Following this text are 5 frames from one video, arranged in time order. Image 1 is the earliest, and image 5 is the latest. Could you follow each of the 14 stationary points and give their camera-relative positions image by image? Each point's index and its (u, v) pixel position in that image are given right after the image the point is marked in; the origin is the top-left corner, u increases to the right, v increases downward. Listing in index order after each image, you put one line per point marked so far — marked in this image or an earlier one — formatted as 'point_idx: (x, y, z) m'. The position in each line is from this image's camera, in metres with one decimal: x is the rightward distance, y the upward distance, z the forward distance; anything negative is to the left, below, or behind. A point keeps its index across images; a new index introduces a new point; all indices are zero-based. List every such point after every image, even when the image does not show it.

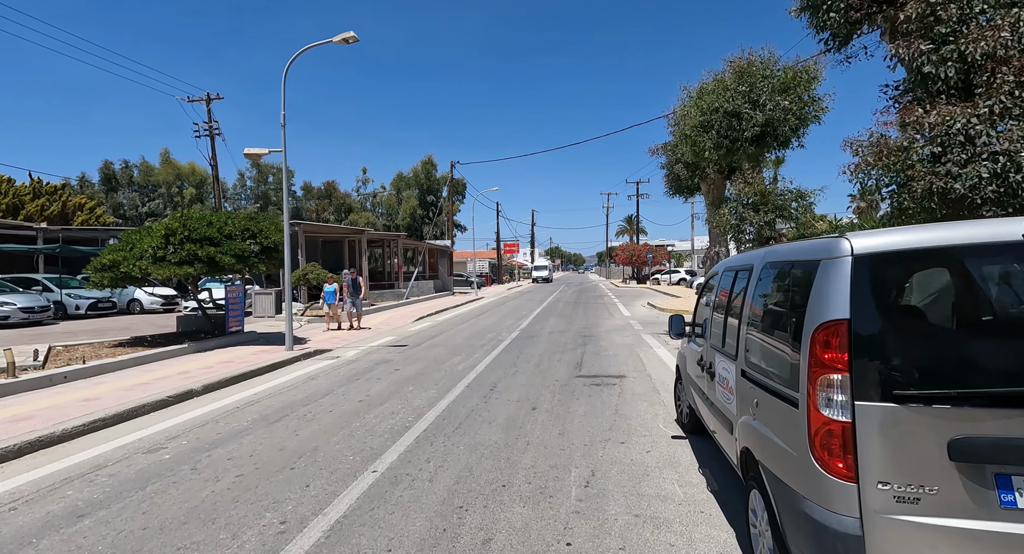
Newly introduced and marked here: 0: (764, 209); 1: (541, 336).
0: (+4.2, +1.1, +9.1) m
1: (+0.7, -1.6, +14.6) m
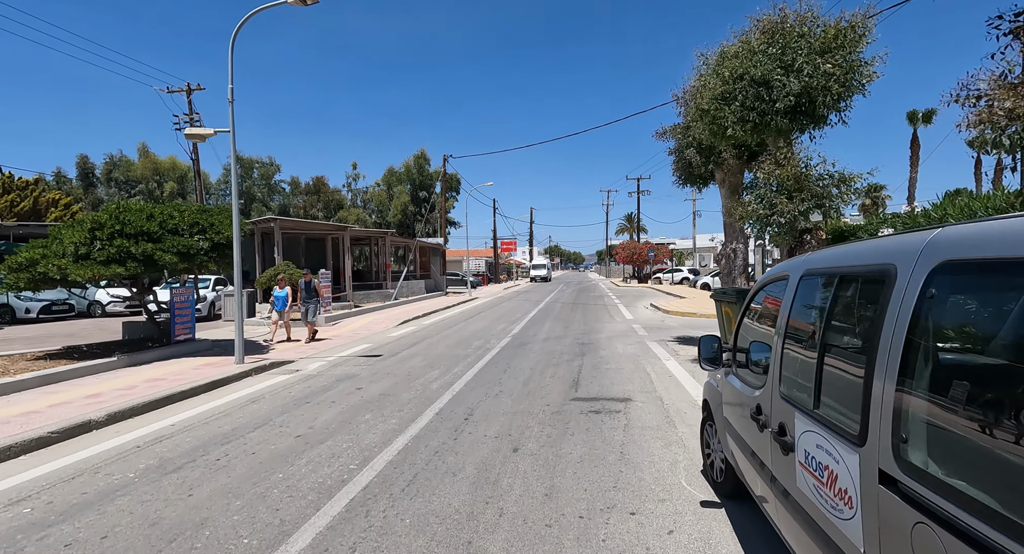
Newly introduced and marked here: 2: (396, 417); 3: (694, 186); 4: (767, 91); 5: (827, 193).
0: (+3.9, +1.1, +7.5) m
1: (+0.5, -1.6, +13.0) m
2: (-1.4, -1.7, +6.7) m
3: (+4.1, +2.1, +12.5) m
4: (+3.5, +2.6, +7.6) m
5: (+4.3, +1.2, +7.5) m
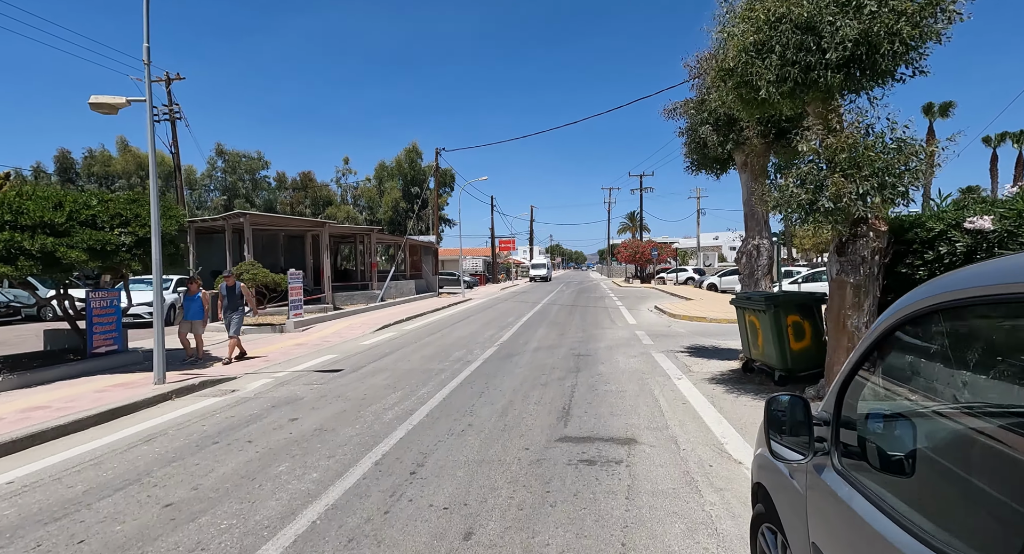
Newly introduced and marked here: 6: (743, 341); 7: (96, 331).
0: (+3.6, +1.1, +5.8) m
1: (+0.2, -1.6, +11.3) m
2: (-1.7, -1.7, +5.0) m
3: (+3.8, +2.1, +10.7) m
4: (+3.2, +2.5, +5.8) m
5: (+4.0, +1.1, +5.8) m
6: (+3.6, -1.0, +8.6) m
7: (-6.9, -0.9, +9.2) m
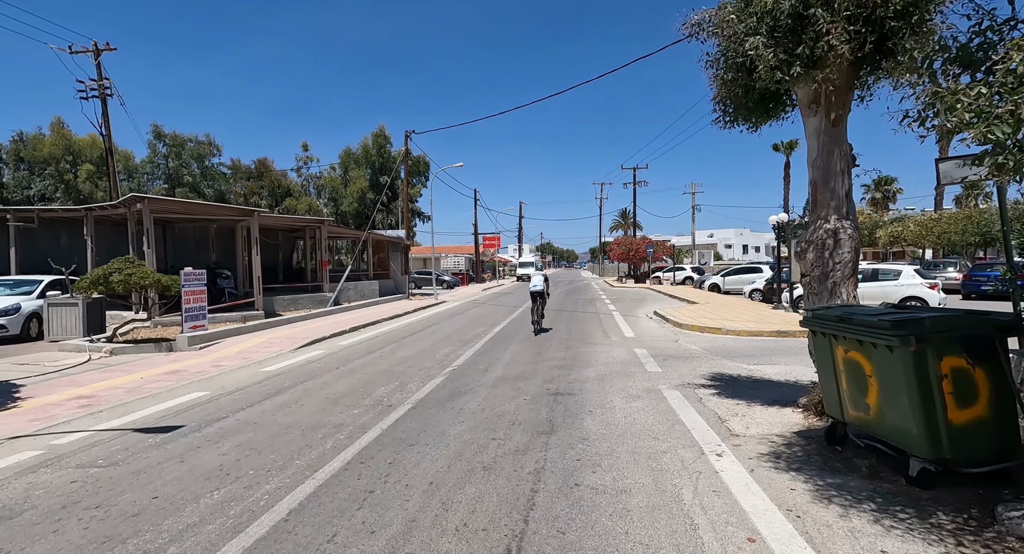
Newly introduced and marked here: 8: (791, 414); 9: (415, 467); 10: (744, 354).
0: (+2.9, +1.0, +2.2) m
1: (-0.5, -1.6, +7.7) m
2: (-2.4, -1.8, +1.4) m
3: (+3.1, +2.0, +7.2) m
4: (+2.5, +2.5, +2.3) m
5: (+3.3, +1.1, +2.2) m
6: (+2.9, -1.0, +5.1) m
7: (-7.7, -0.9, +5.5) m
8: (+3.2, -1.6, +6.3) m
9: (-0.9, -1.7, +5.0) m
10: (+4.6, -1.5, +10.9) m
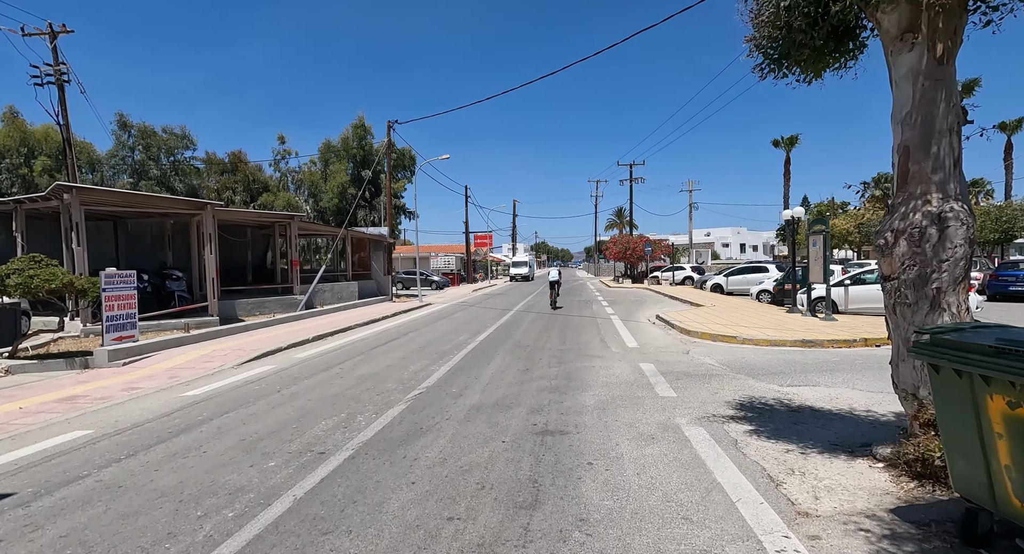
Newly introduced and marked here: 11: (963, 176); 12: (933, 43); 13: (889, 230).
0: (+2.7, +1.0, +0.4) m
1: (-0.8, -1.7, +5.9) m
2: (-2.6, -1.8, -0.5) m
3: (+2.8, +2.0, +5.4) m
4: (+2.3, +2.4, +0.5) m
5: (+3.1, +1.0, +0.4) m
6: (+2.6, -1.1, +3.2) m
7: (-7.9, -1.0, +3.6) m
8: (+2.9, -1.6, +4.5) m
9: (-1.1, -1.7, +3.1) m
10: (+4.3, -1.6, +9.1) m
11: (+3.5, +0.8, +4.3) m
12: (+3.2, +1.8, +4.2) m
13: (+3.1, +0.4, +4.4) m
